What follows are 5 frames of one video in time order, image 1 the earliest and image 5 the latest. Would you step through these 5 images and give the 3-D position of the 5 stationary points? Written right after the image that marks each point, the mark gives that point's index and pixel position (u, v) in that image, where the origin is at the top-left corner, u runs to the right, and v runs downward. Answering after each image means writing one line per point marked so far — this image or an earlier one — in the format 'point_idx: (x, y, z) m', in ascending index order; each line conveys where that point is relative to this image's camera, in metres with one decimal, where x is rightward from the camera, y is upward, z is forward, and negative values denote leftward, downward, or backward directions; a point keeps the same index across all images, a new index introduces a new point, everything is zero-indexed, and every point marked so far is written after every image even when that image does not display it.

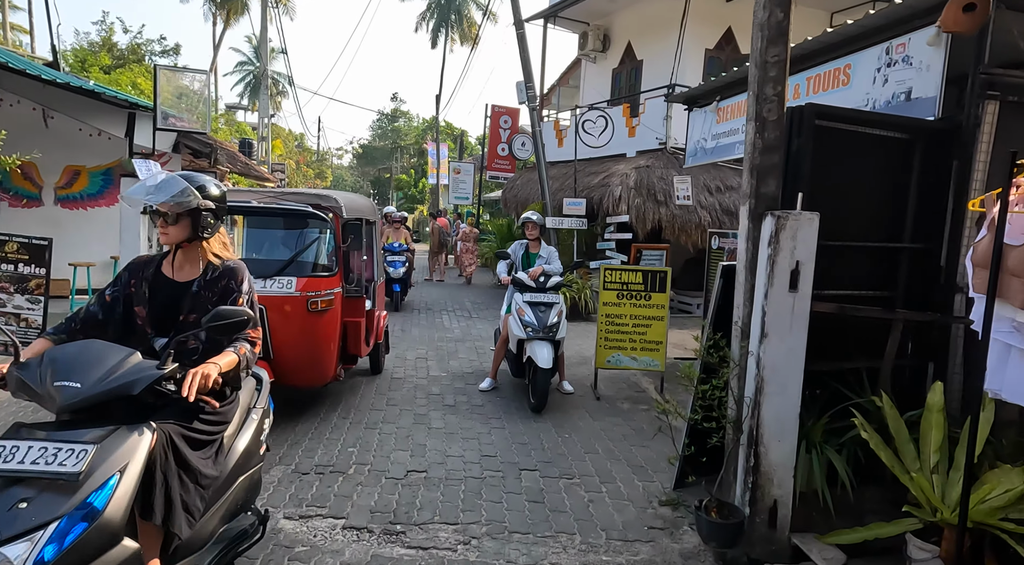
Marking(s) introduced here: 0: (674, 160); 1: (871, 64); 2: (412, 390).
0: (+3.0, +2.2, +11.6) m
1: (+2.5, +1.5, +4.4) m
2: (-1.0, -1.1, +6.2) m
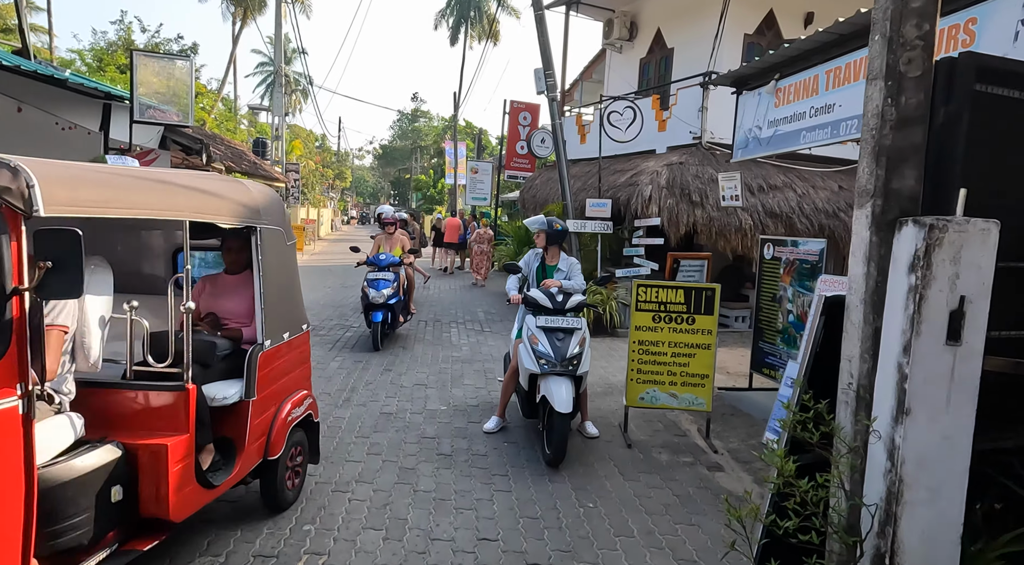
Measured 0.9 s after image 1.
0: (+3.2, +2.1, +10.4) m
1: (+2.5, +1.4, +3.2) m
2: (-0.9, -1.2, +5.1) m
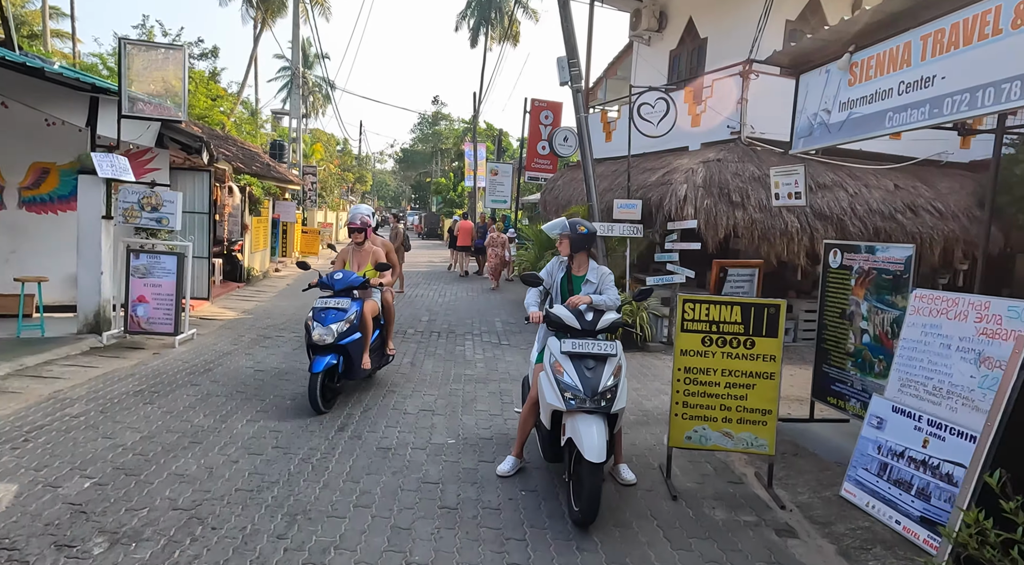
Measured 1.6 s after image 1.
0: (+3.6, +1.9, +9.5) m
1: (+2.6, +1.3, +2.3) m
2: (-0.8, -1.3, +4.3) m
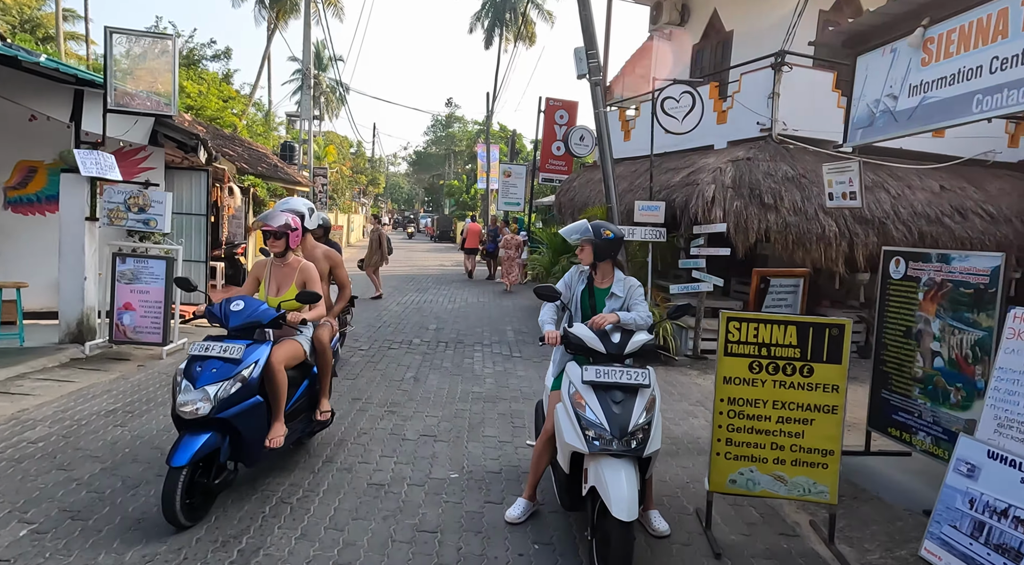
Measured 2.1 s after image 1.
0: (+3.7, +1.8, +8.8) m
1: (+2.6, +1.2, +1.6) m
2: (-0.7, -1.4, +3.7) m
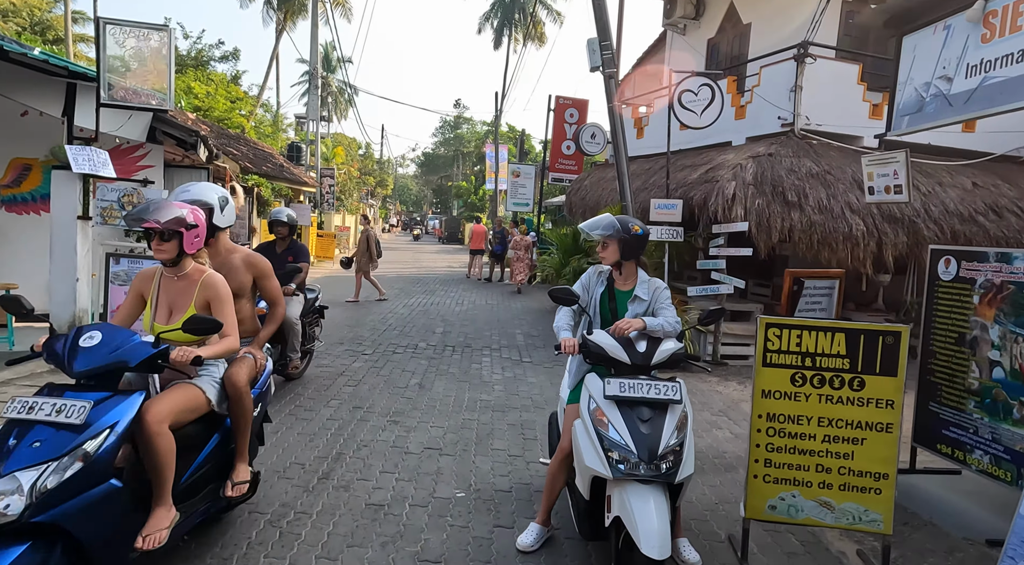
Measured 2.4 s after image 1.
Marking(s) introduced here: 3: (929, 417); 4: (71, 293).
0: (+3.9, +1.8, +8.4) m
1: (+2.7, +1.2, +1.2) m
2: (-0.6, -1.4, +3.3) m
3: (+2.7, -0.9, +4.0) m
4: (-4.9, -0.1, +7.1) m
